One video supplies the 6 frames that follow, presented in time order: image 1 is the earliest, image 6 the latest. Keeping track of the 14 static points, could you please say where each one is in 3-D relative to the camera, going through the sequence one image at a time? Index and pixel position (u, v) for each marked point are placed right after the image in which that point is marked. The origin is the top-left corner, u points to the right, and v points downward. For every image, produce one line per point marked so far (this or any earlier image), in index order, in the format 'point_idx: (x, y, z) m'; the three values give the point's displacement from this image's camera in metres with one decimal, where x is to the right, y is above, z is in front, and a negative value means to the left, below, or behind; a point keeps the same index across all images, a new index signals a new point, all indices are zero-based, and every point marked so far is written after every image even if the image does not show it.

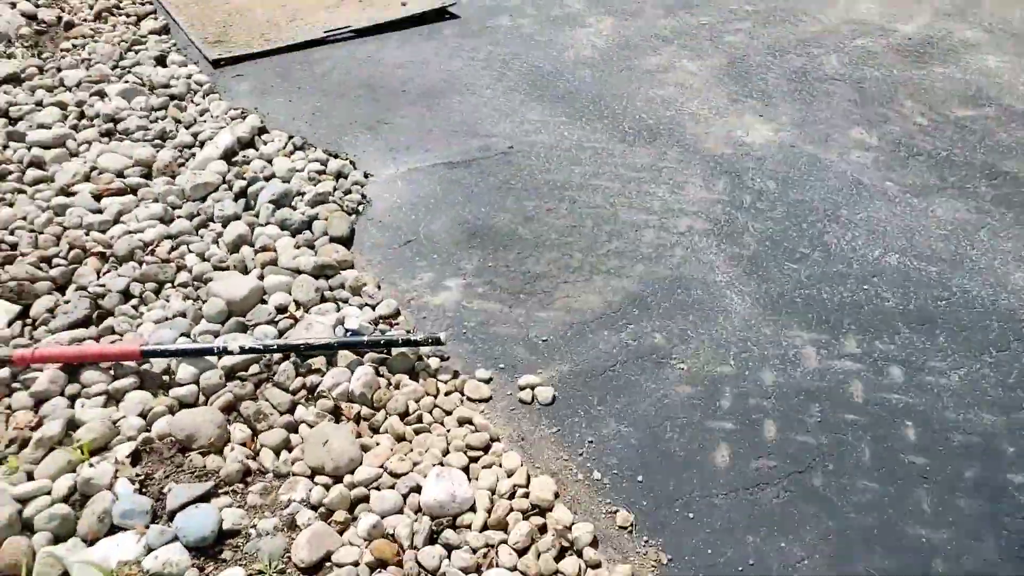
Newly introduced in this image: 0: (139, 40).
0: (-2.2, +1.5, +4.7) m
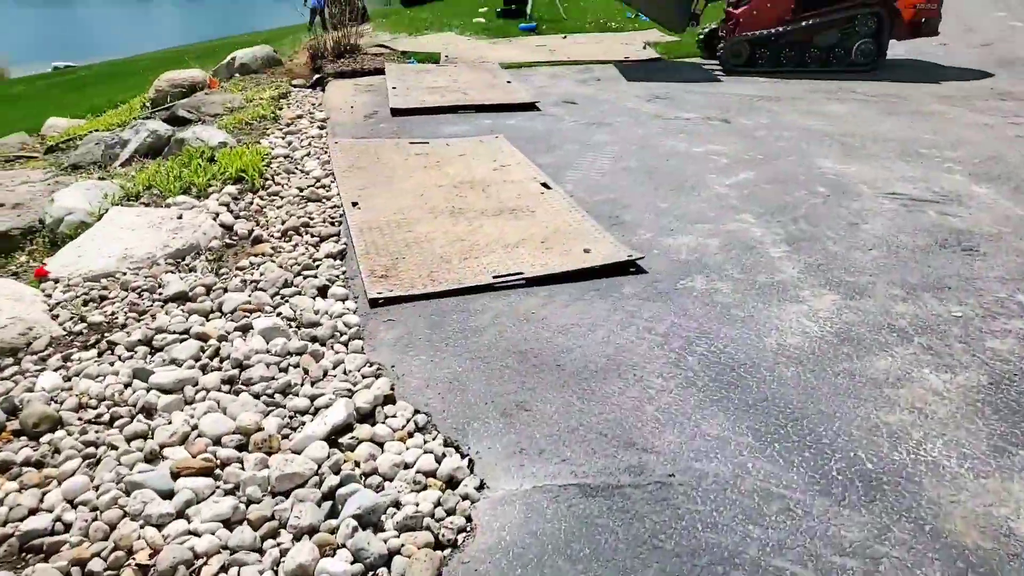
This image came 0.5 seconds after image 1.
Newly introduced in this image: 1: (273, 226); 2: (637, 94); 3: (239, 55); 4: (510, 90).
0: (-1.2, +0.1, +4.5) m
1: (-1.5, +0.4, +5.1) m
2: (+1.4, +2.2, +8.8) m
3: (-3.8, +3.2, +11.0) m
4: (0.0, +2.2, +9.0) m
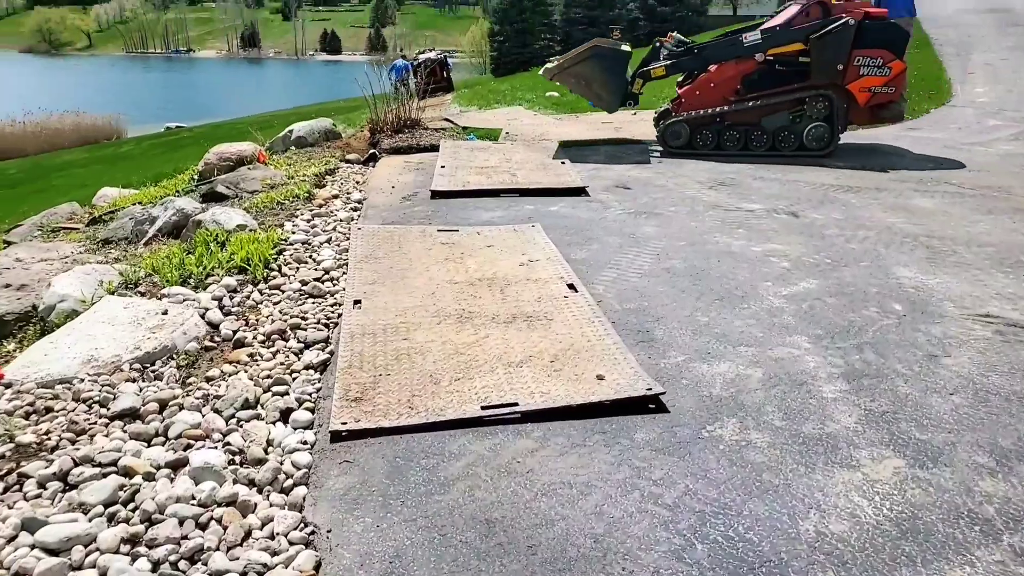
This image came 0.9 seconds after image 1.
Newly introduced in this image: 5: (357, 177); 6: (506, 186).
0: (-1.2, -0.5, +4.0) m
1: (-1.5, -0.2, +4.6) m
2: (+1.9, +1.1, +8.1) m
3: (-3.0, +2.1, +10.9) m
4: (+0.6, +1.2, +8.4) m
5: (-1.7, +1.2, +8.8) m
6: (0.0, +1.0, +7.6) m
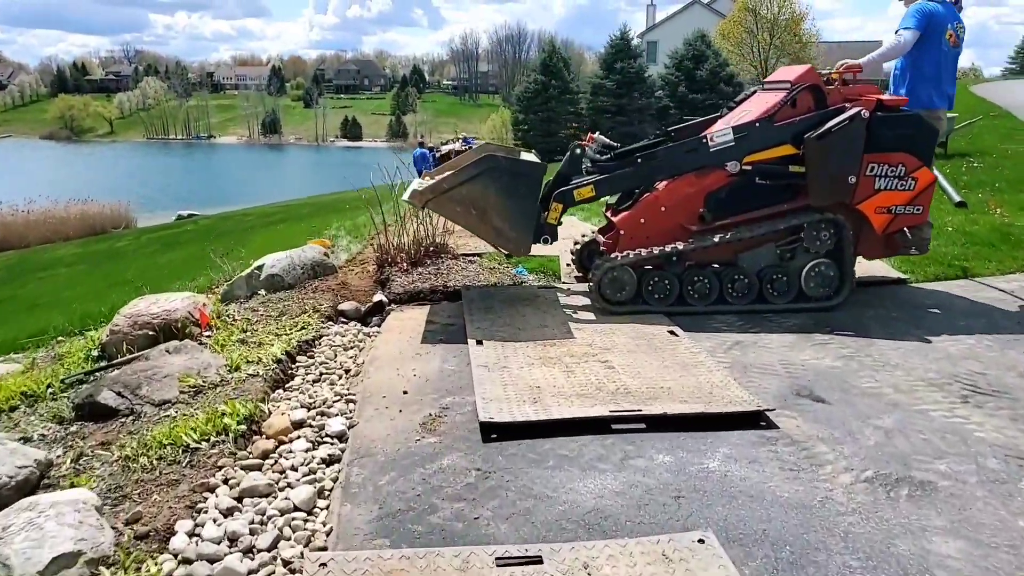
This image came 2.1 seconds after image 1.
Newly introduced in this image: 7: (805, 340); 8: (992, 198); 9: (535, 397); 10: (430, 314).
0: (-0.7, -1.7, +0.5) m
1: (-1.0, -1.5, +1.2) m
2: (+2.5, -0.5, +4.7) m
3: (-2.3, +0.2, +7.7) m
4: (+1.1, -0.5, +5.1) m
5: (-1.1, -0.5, +5.4) m
6: (+0.5, -0.6, +4.3) m
7: (+2.1, -0.4, +5.6) m
8: (+7.0, +1.3, +11.4) m
9: (+0.1, -0.6, +4.3) m
10: (-0.7, -0.2, +6.8) m
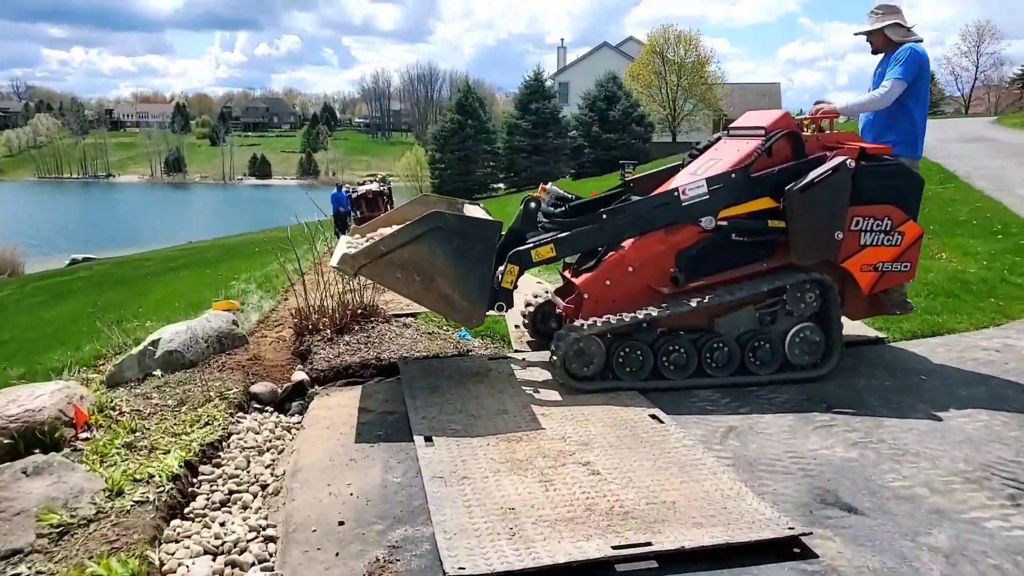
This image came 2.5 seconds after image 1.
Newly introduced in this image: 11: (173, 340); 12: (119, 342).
0: (-0.4, -1.9, -0.5) m
1: (-0.7, -1.8, +0.1) m
2: (+2.3, -0.9, +4.1) m
3: (-2.8, -0.4, +6.5) m
4: (+0.9, -0.9, +4.2) m
5: (-1.4, -1.0, +4.4) m
6: (+0.4, -1.0, +3.4) m
7: (+1.8, -0.8, +4.8) m
8: (+6.0, +0.7, +11.3) m
9: (0.0, -1.0, +3.4) m
10: (-1.1, -0.8, +5.8) m
11: (-2.8, -0.4, +6.6) m
12: (-4.4, -0.6, +8.8) m
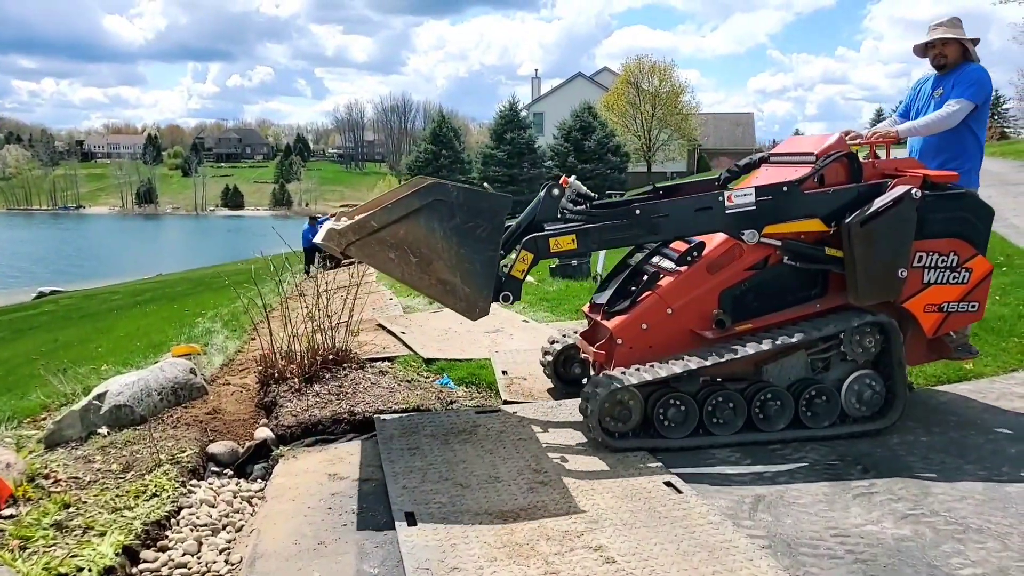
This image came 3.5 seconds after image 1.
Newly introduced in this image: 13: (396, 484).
0: (-0.2, -2.0, -1.2) m
1: (-0.6, -1.9, -0.6) m
2: (+2.3, -1.2, +3.5) m
3: (-2.9, -0.8, +5.8) m
4: (+0.9, -1.1, +3.6) m
5: (-1.4, -1.3, +3.7) m
6: (+0.4, -1.2, +2.7) m
7: (+1.8, -1.1, +4.2) m
8: (+5.8, +0.2, +10.9) m
9: (0.0, -1.2, +2.7) m
10: (-1.1, -1.1, +5.1) m
11: (-2.9, -0.8, +5.9) m
12: (-4.5, -1.0, +8.0) m
13: (-0.7, -1.1, +4.5) m
